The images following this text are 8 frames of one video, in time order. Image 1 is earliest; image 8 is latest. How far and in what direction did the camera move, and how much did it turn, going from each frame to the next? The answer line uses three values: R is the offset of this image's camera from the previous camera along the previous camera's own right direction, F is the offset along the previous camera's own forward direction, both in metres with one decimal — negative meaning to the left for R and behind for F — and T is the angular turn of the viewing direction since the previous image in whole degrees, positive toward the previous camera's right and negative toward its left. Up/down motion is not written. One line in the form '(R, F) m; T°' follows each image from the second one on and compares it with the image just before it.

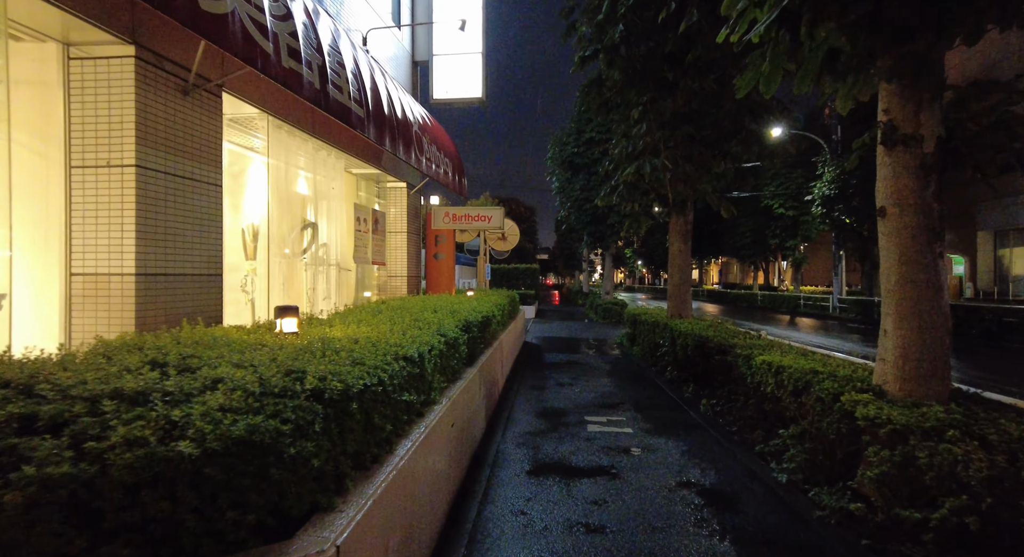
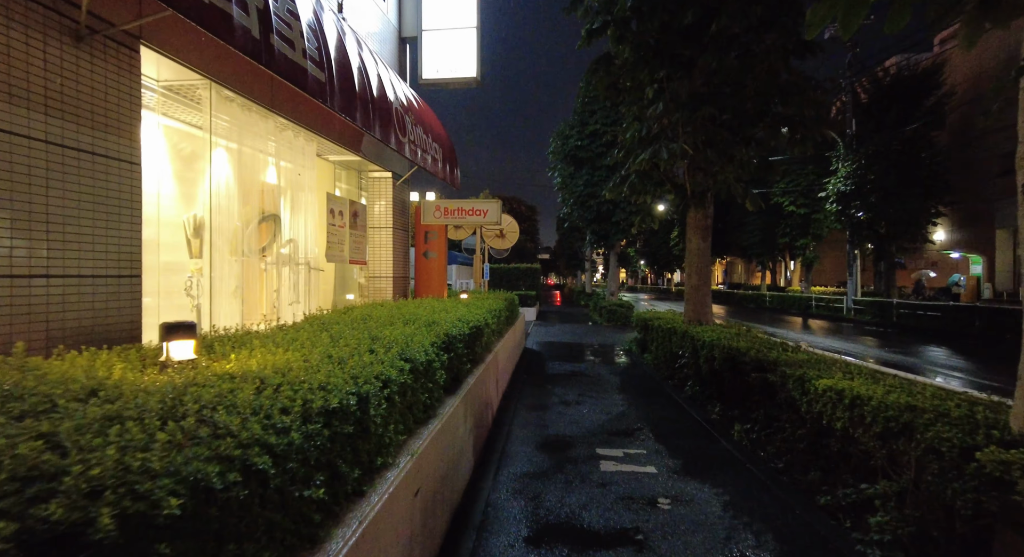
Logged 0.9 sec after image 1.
(+0.1, +1.2) m; 0°
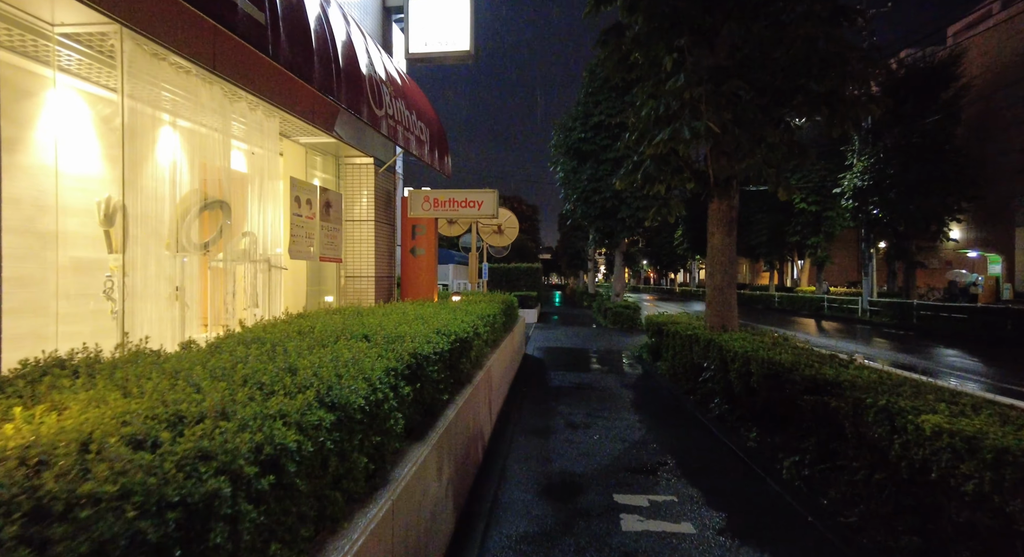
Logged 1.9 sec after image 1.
(+0.1, +1.2) m; 0°
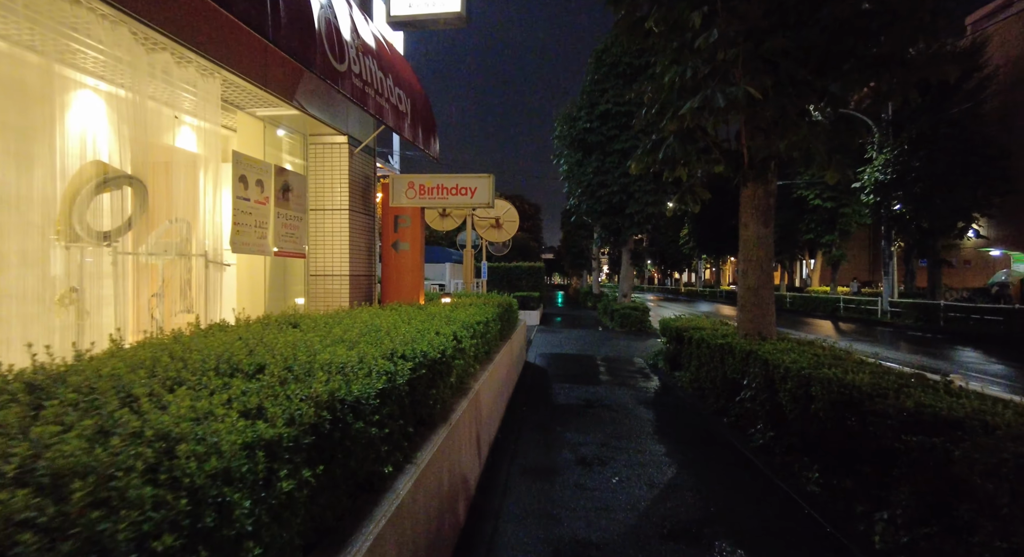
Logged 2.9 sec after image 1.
(+0.1, +1.3) m; 0°
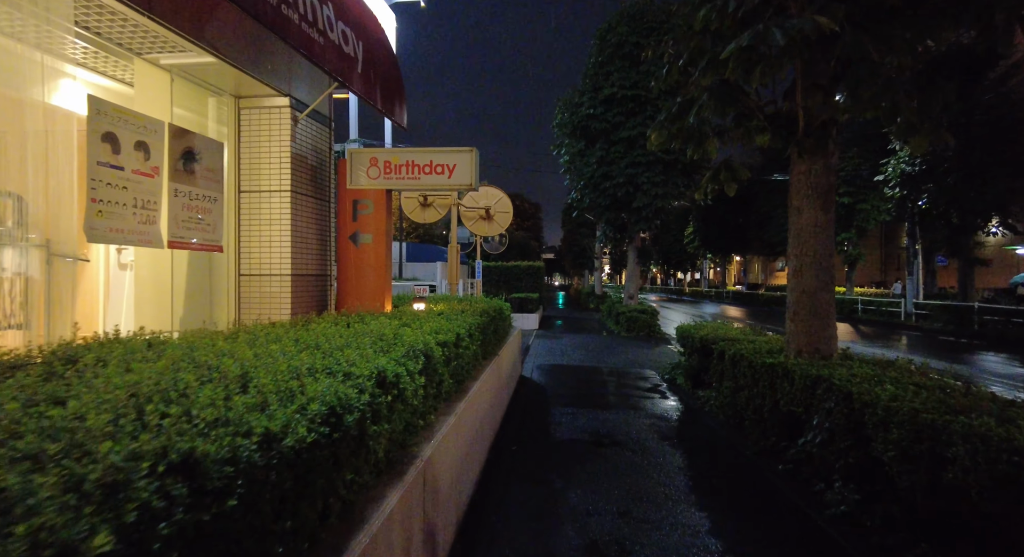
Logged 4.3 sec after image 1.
(+0.1, +1.7) m; 0°
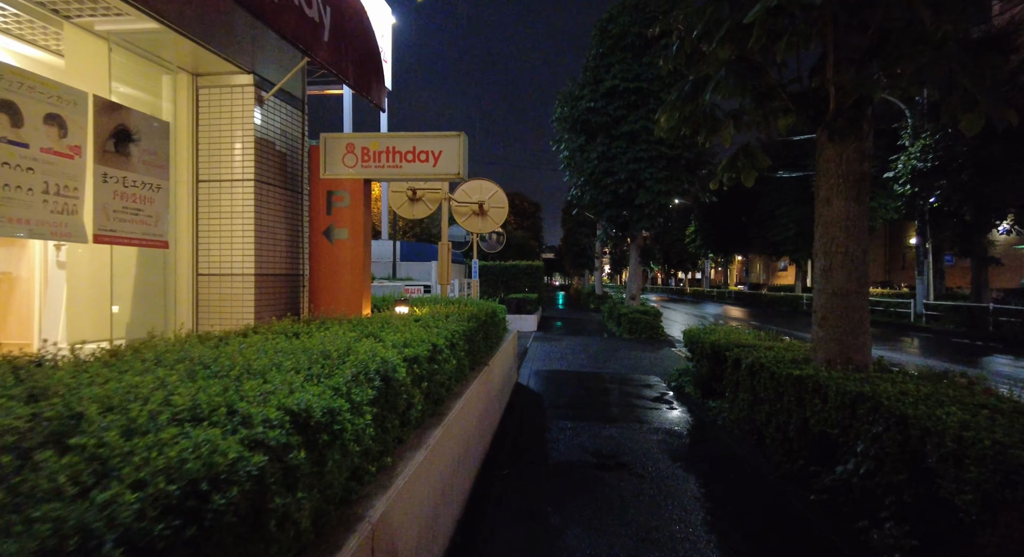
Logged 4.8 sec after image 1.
(+0.1, +0.7) m; 0°
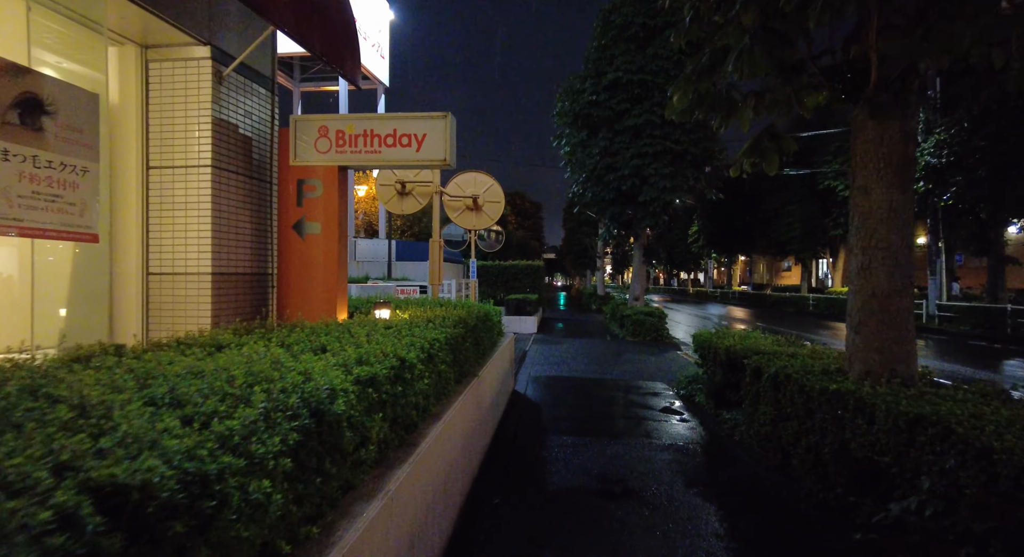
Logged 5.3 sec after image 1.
(+0.1, +0.7) m; 0°
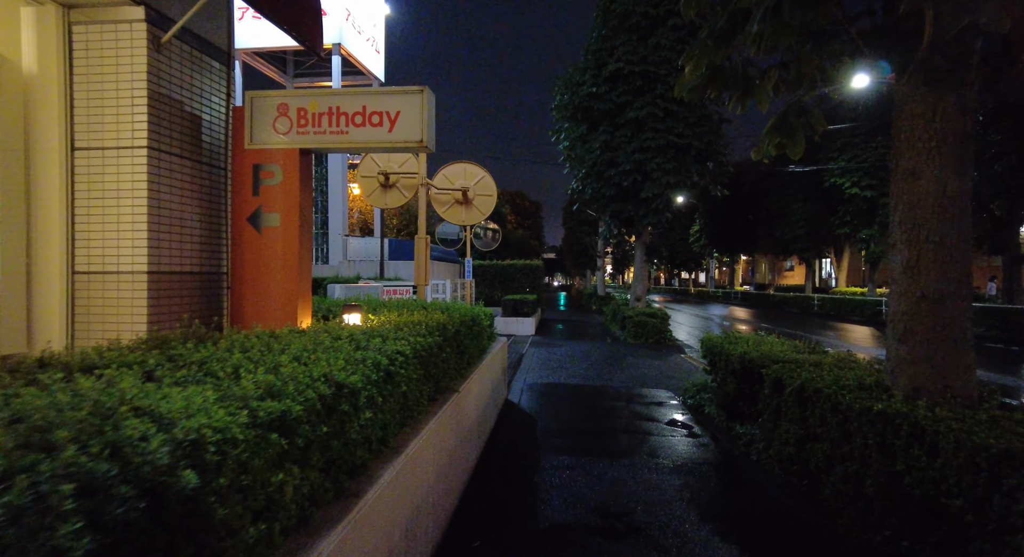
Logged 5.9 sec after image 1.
(+0.1, +0.7) m; 0°
